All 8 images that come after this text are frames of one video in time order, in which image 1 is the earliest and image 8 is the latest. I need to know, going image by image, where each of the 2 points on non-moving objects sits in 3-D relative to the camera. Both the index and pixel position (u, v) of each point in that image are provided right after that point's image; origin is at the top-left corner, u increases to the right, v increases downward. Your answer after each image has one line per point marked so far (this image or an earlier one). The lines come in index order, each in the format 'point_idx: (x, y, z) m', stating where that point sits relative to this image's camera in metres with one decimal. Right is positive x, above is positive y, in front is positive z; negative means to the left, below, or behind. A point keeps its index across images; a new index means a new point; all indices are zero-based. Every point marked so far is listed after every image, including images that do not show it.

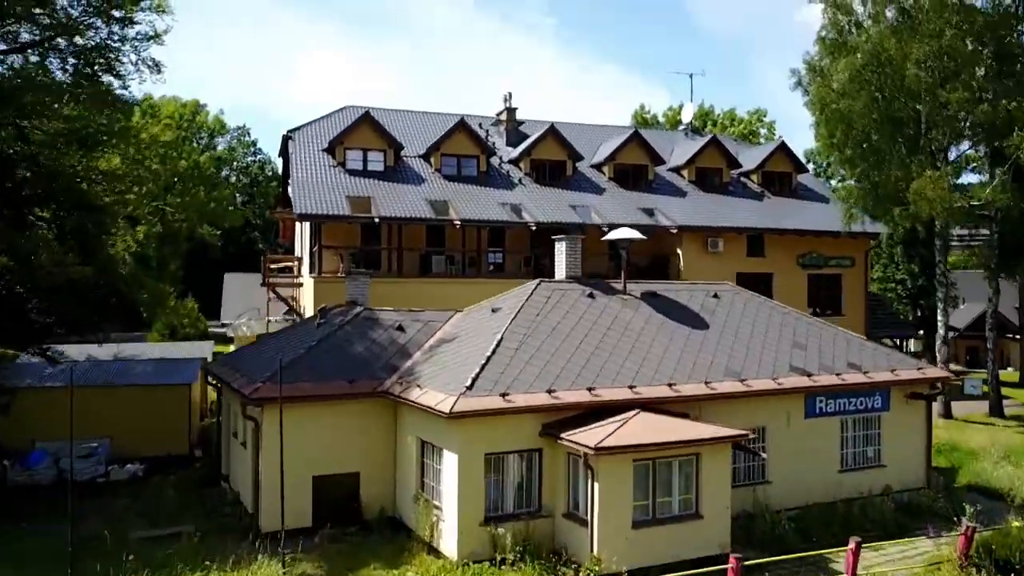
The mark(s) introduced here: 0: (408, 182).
0: (-2.8, +2.8, +19.5) m
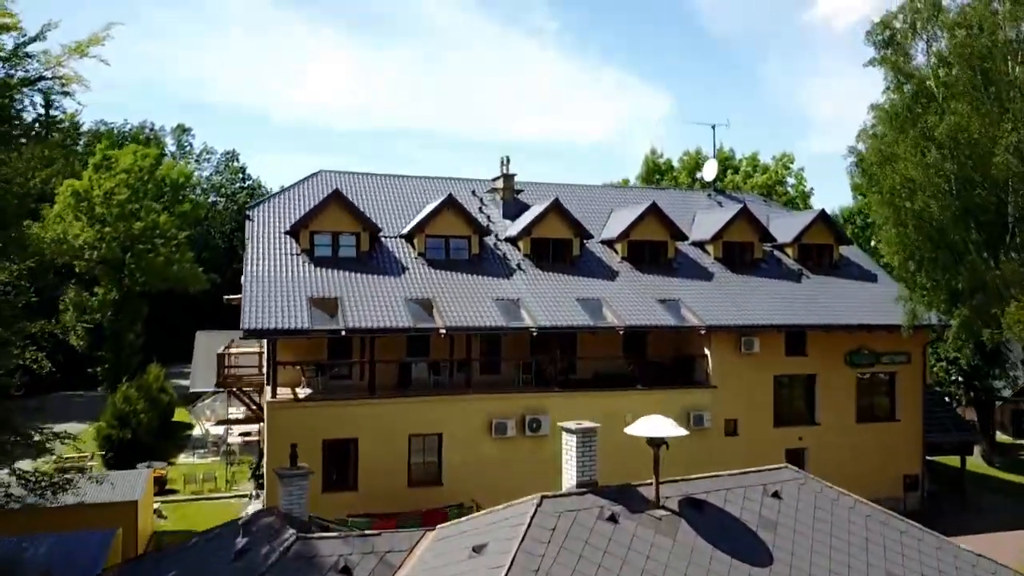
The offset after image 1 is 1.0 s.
0: (-2.9, +0.3, +16.4) m
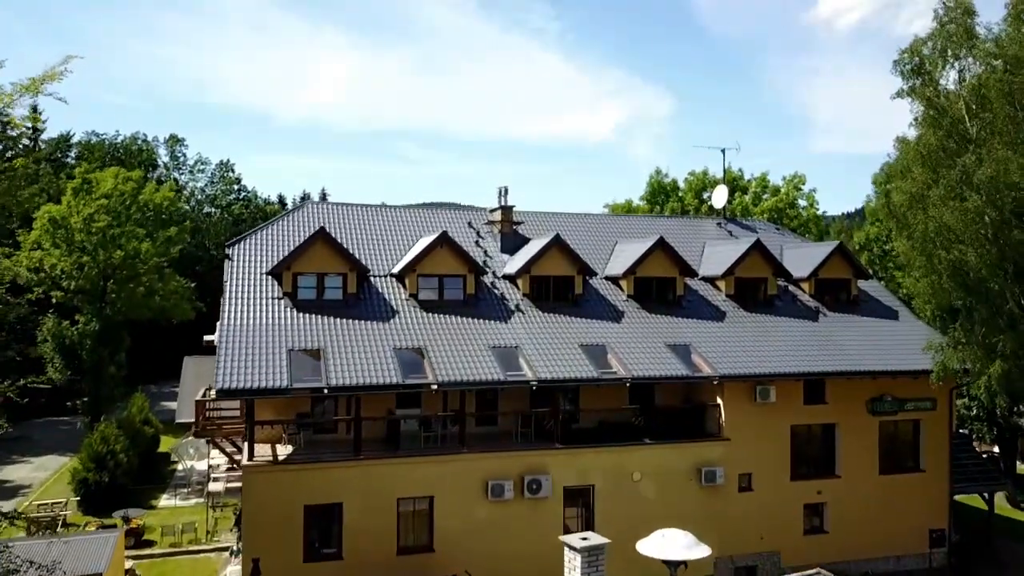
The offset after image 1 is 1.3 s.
0: (-2.9, -0.6, +15.3) m
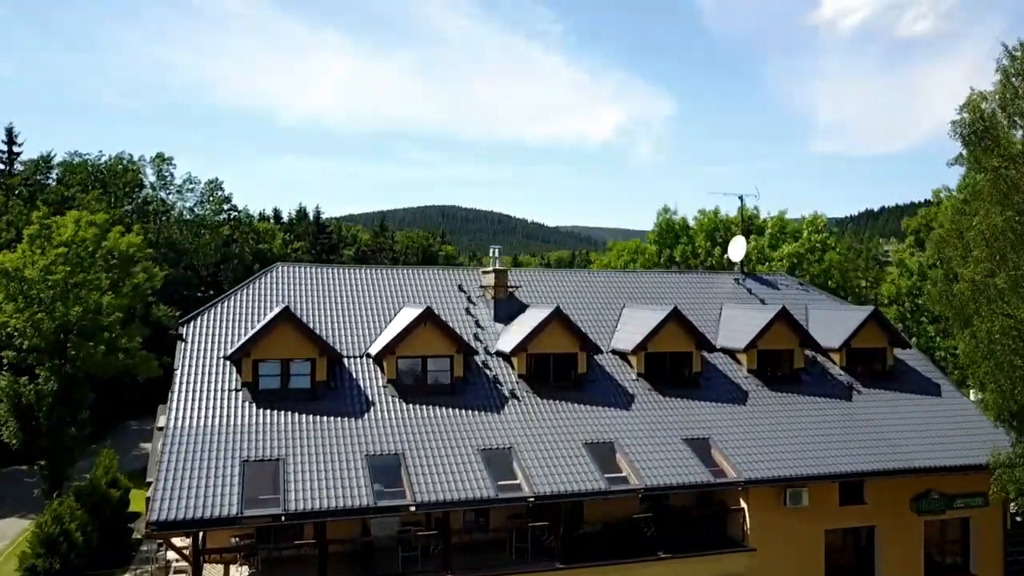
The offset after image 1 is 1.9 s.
0: (-3.0, -2.3, +13.3) m
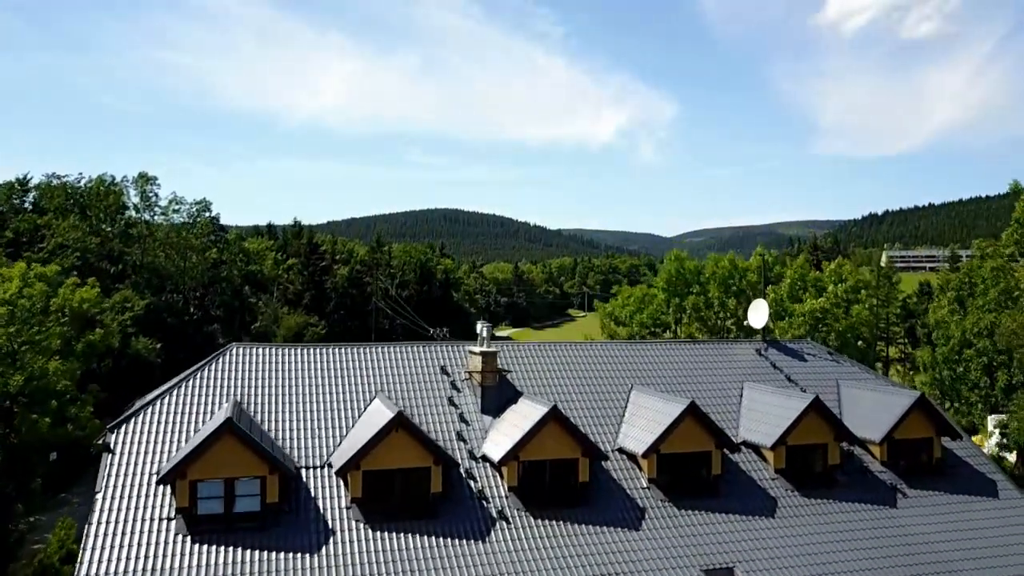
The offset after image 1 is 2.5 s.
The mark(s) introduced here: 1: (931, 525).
0: (-3.2, -3.9, +11.0) m
1: (+7.7, -4.4, +13.4) m
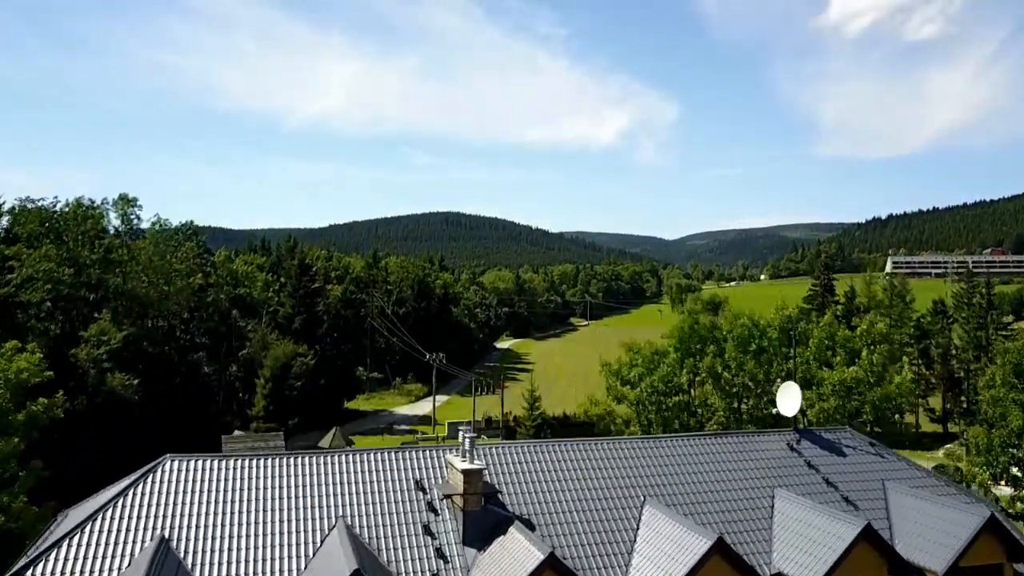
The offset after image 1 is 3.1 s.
0: (-3.4, -5.6, +8.7) m
1: (+7.5, -6.0, +11.0) m
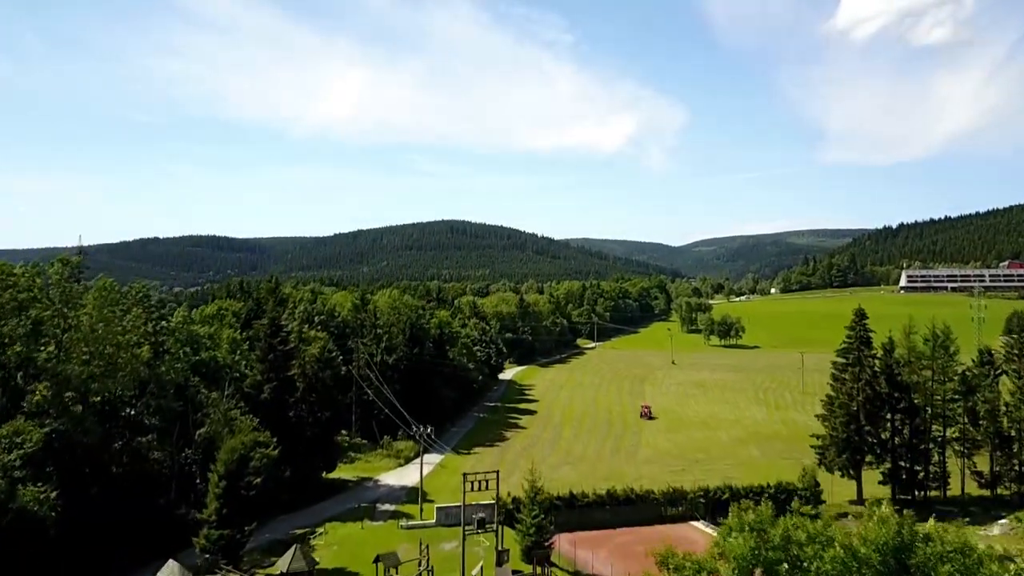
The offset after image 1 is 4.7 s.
0: (-3.9, -9.5, +1.8) m
1: (+7.0, -10.0, +4.1) m
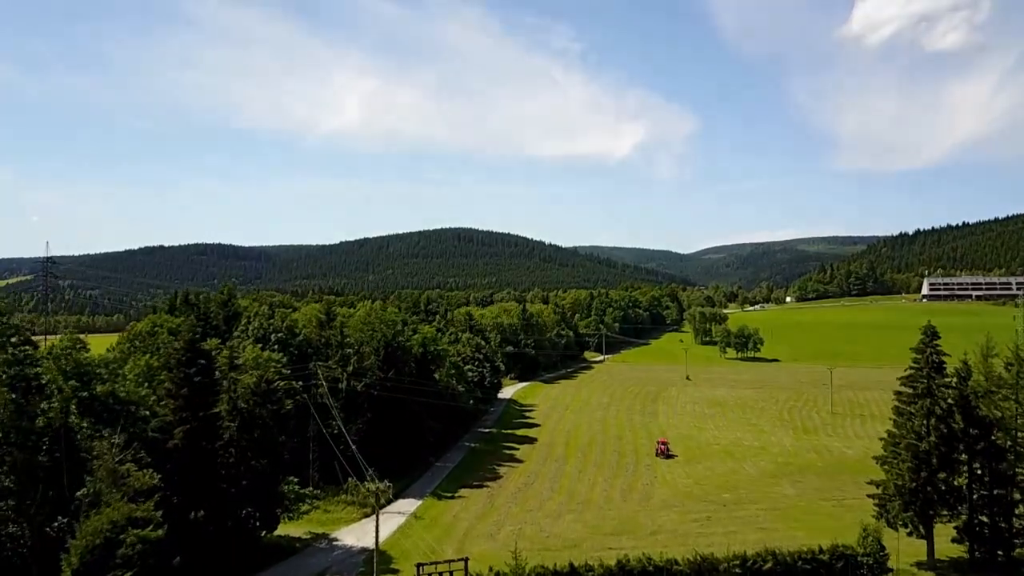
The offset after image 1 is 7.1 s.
0: (-5.4, -9.8, -9.3) m
1: (+5.6, -10.2, -7.2) m
